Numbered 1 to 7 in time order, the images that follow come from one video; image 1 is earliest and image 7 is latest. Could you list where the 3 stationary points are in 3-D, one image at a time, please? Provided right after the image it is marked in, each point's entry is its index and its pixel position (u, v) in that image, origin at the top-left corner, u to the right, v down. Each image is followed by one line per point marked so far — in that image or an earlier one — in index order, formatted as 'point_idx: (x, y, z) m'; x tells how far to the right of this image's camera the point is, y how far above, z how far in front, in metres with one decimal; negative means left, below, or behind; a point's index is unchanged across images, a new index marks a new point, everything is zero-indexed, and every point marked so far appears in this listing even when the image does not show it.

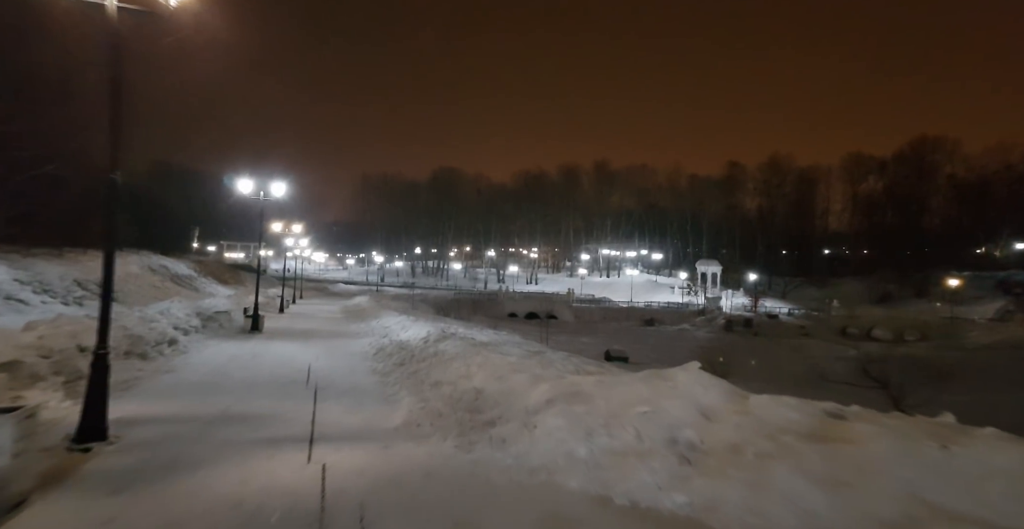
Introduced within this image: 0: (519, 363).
0: (+0.2, -2.1, +11.5) m
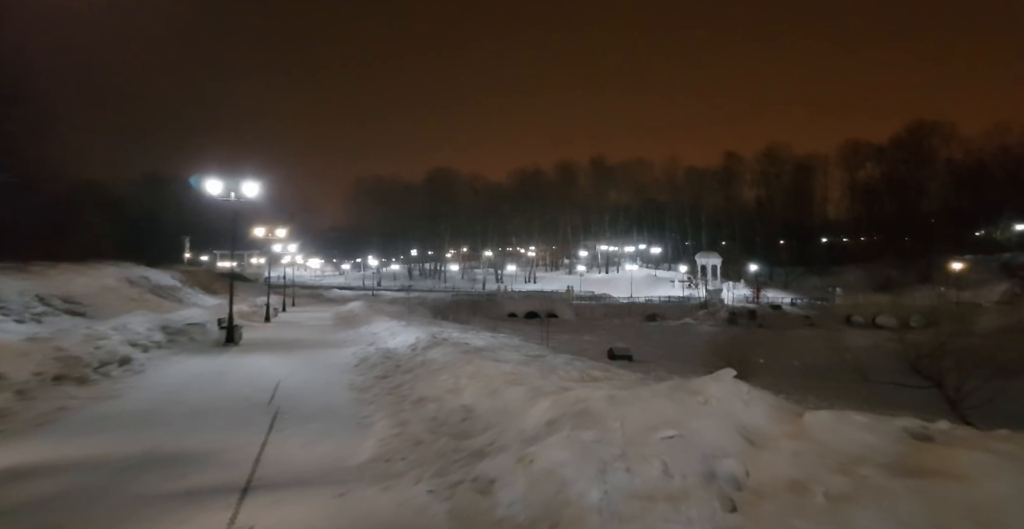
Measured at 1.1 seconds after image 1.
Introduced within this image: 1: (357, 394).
0: (+0.1, -2.0, +10.1) m
1: (-2.8, -2.3, +10.0) m
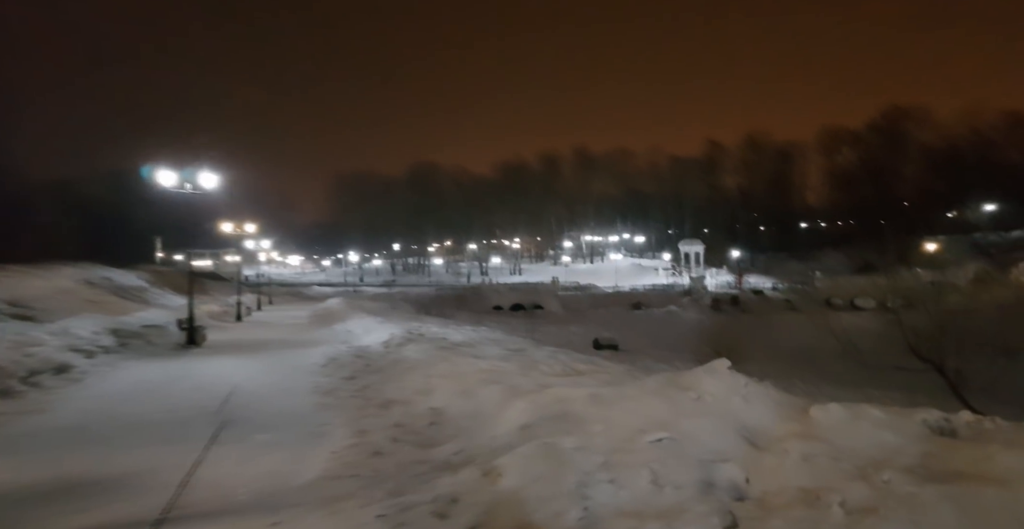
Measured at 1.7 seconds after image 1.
0: (-0.3, -1.8, +9.4) m
1: (-3.2, -2.2, +9.2) m
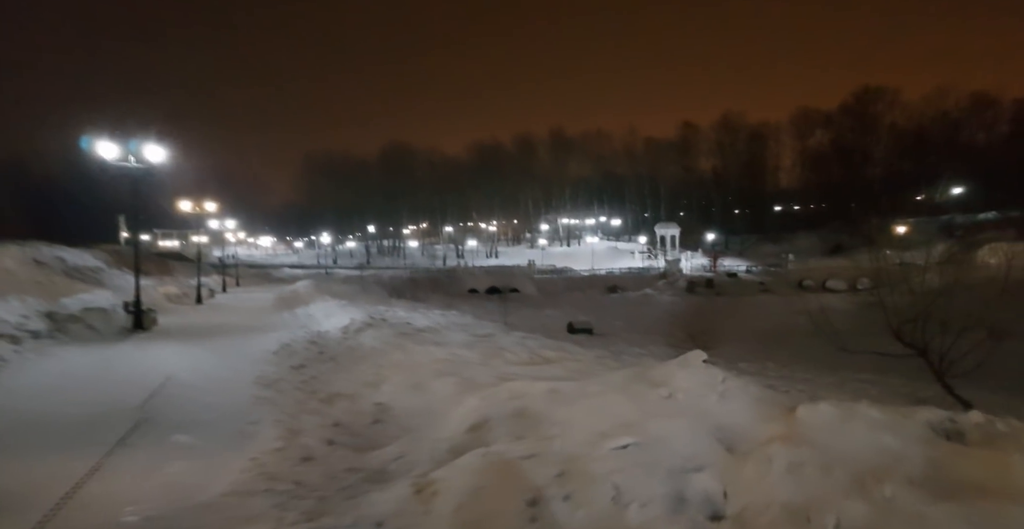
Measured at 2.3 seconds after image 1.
0: (-0.9, -1.5, +8.7) m
1: (-3.8, -1.9, +8.4) m
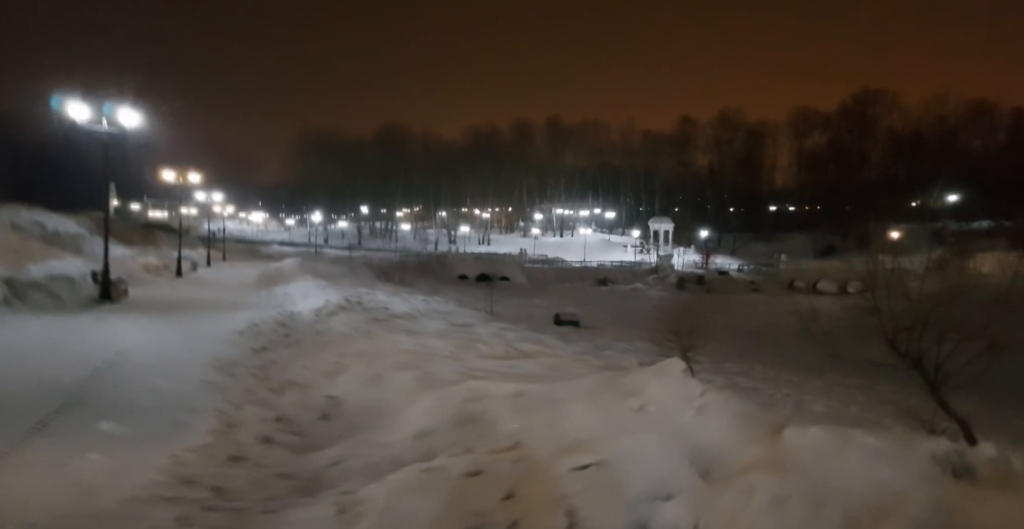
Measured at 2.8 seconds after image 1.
0: (-1.3, -1.2, +8.2) m
1: (-4.2, -1.6, +7.8) m
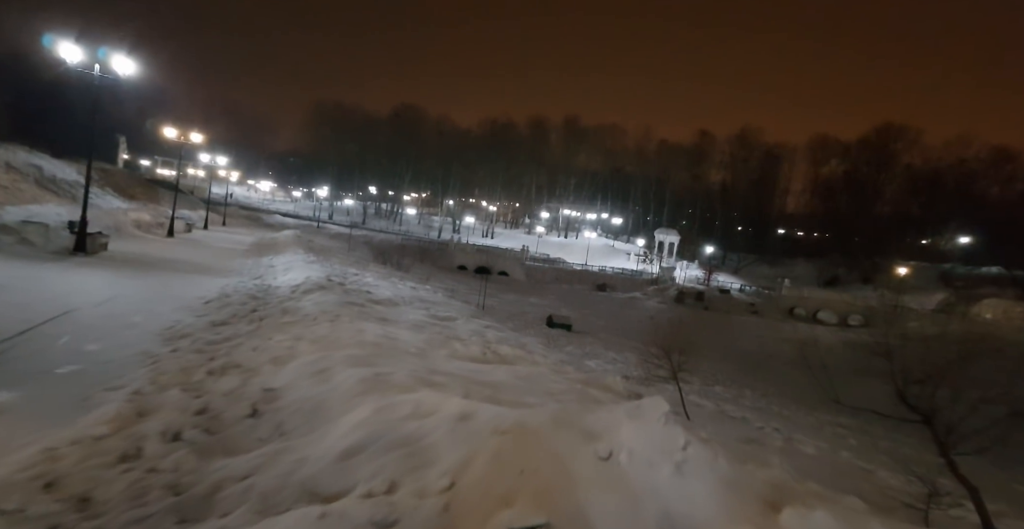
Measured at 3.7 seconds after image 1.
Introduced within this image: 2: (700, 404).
0: (-1.7, -1.1, +7.5) m
1: (-4.6, -1.1, +7.1) m
2: (+4.8, -3.6, +14.3) m
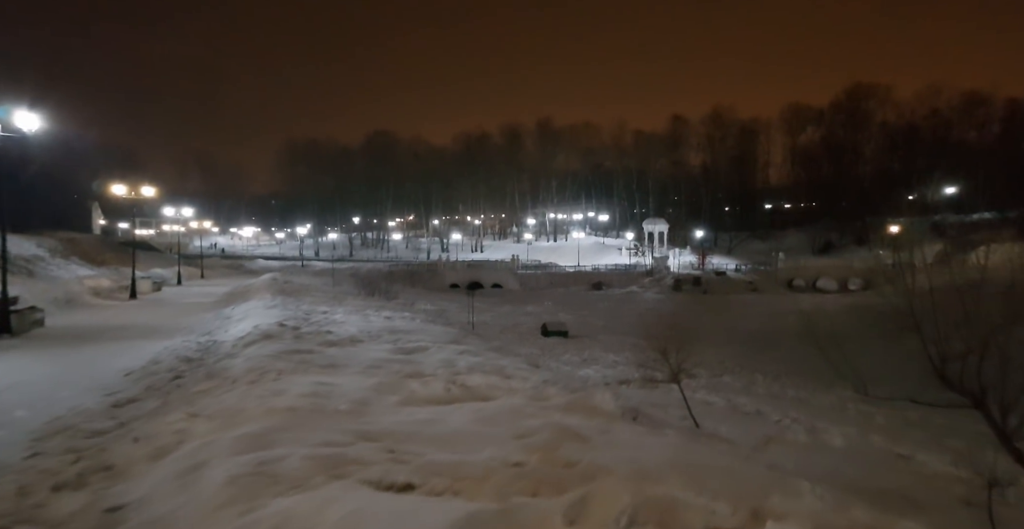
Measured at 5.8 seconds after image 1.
0: (-2.2, -1.5, +6.1) m
1: (-5.0, -1.9, +5.7) m
2: (+4.6, -3.2, +12.9) m
